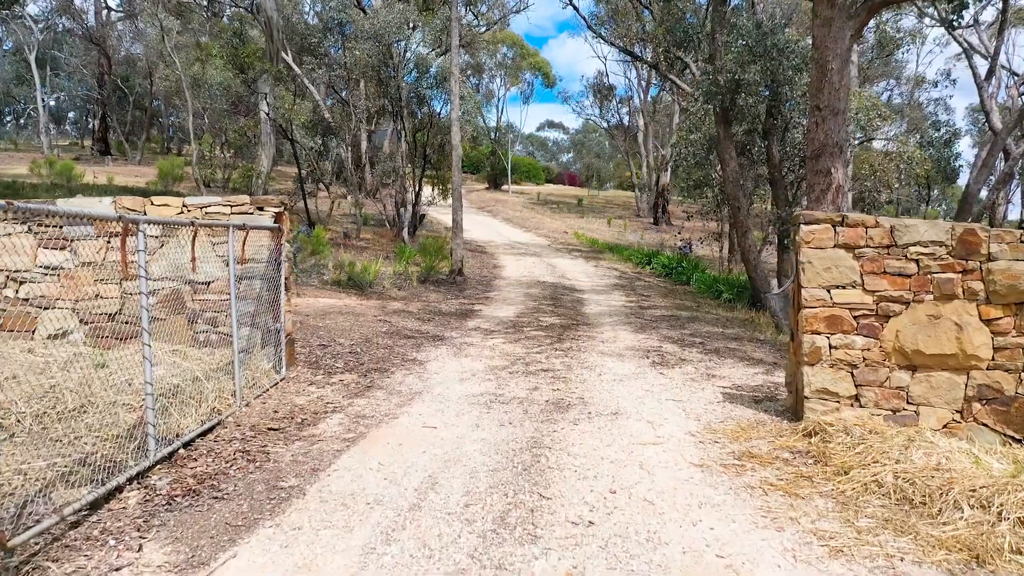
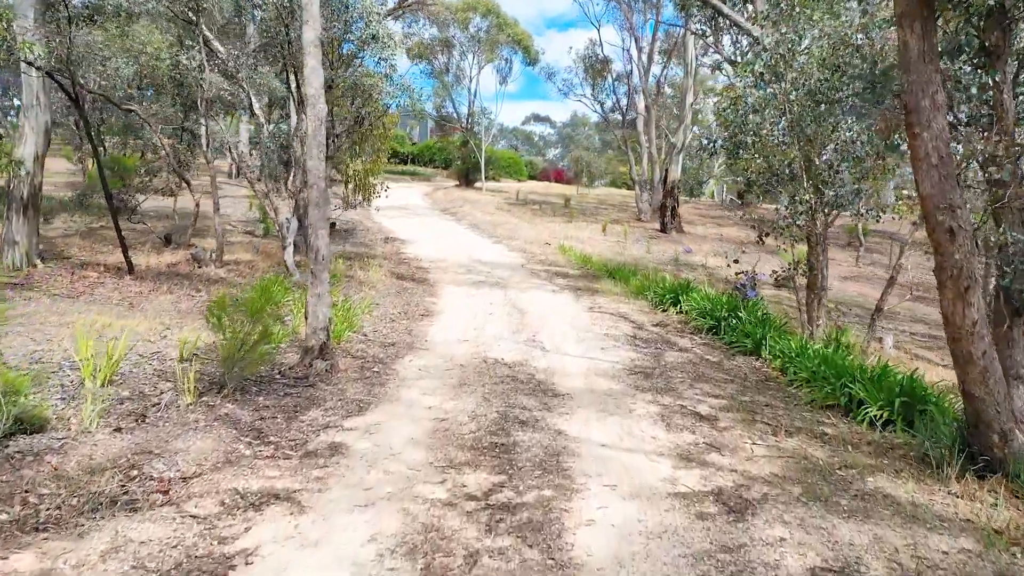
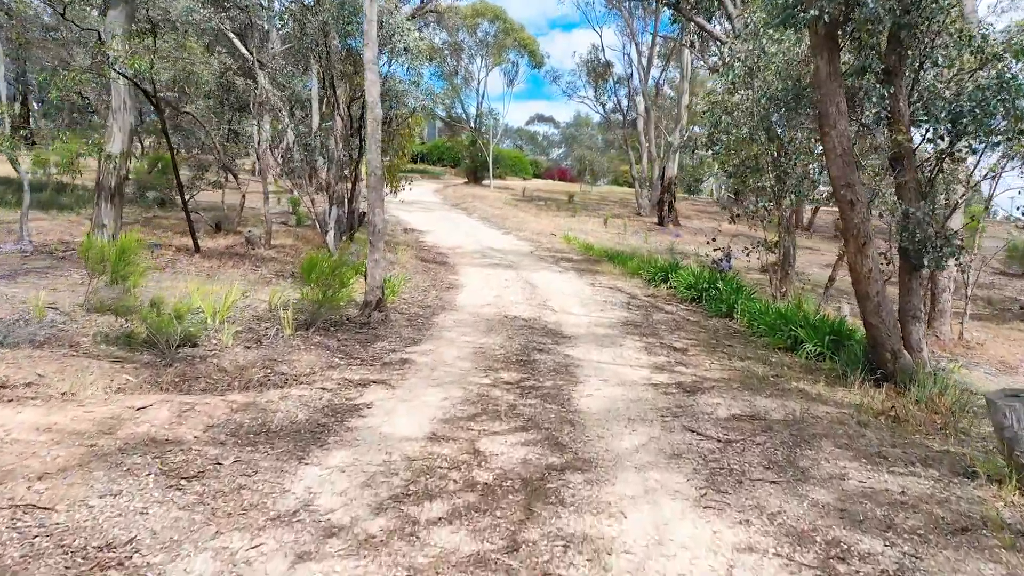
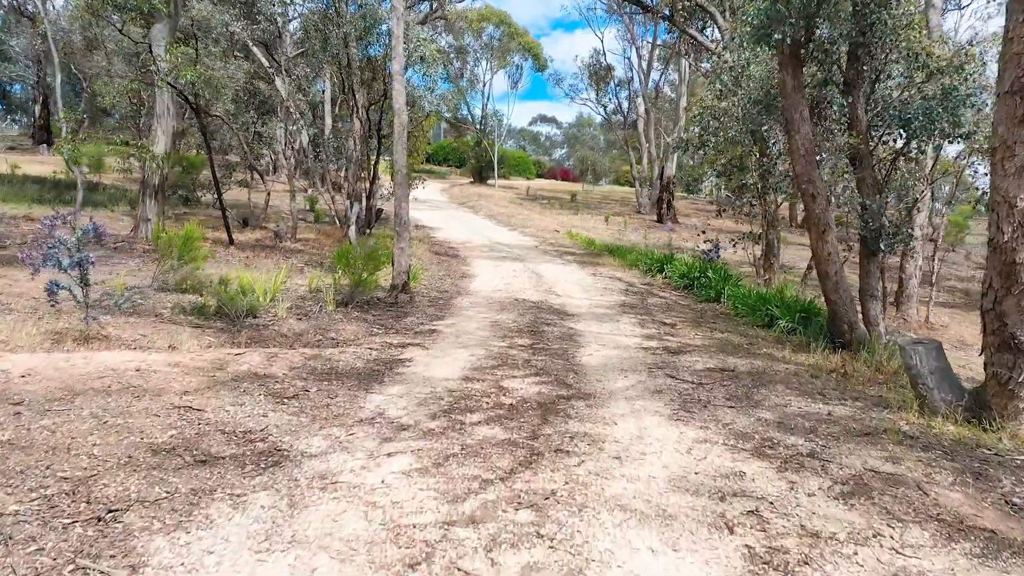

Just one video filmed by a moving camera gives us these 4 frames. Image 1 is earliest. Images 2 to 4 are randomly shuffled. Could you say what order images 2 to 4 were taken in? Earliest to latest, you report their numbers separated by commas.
4, 3, 2
